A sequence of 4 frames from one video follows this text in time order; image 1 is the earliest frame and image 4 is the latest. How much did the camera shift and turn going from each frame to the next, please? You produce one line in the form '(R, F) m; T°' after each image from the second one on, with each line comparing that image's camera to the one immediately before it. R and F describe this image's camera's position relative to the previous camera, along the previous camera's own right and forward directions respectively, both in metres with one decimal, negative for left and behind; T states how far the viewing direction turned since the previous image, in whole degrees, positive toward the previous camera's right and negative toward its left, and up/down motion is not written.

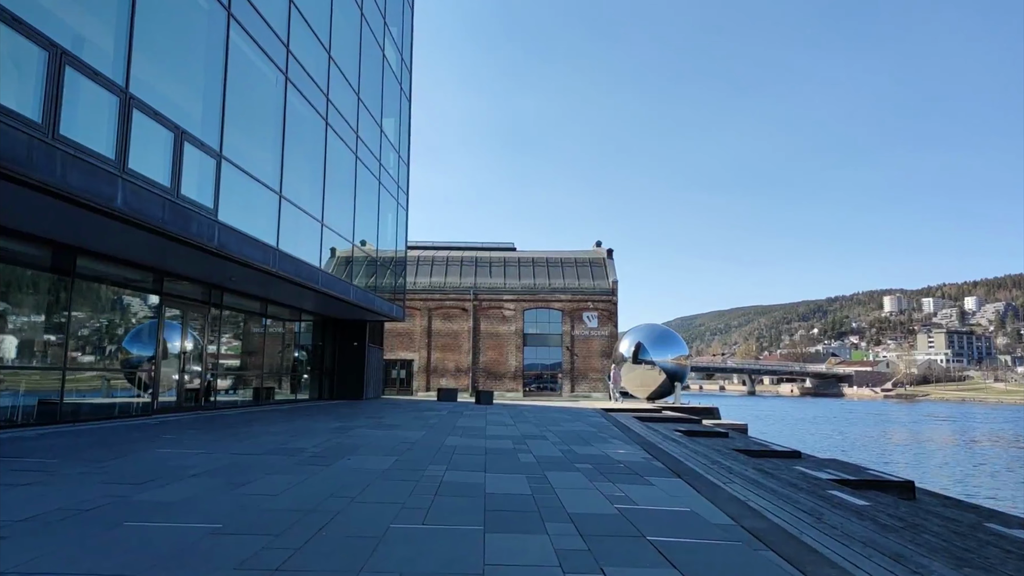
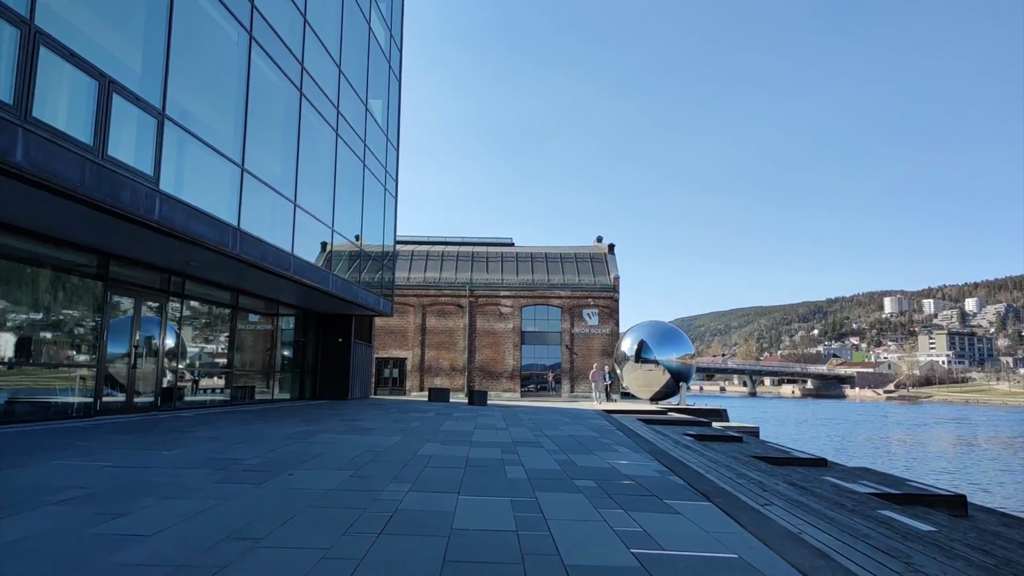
(+0.1, +1.5) m; 0°
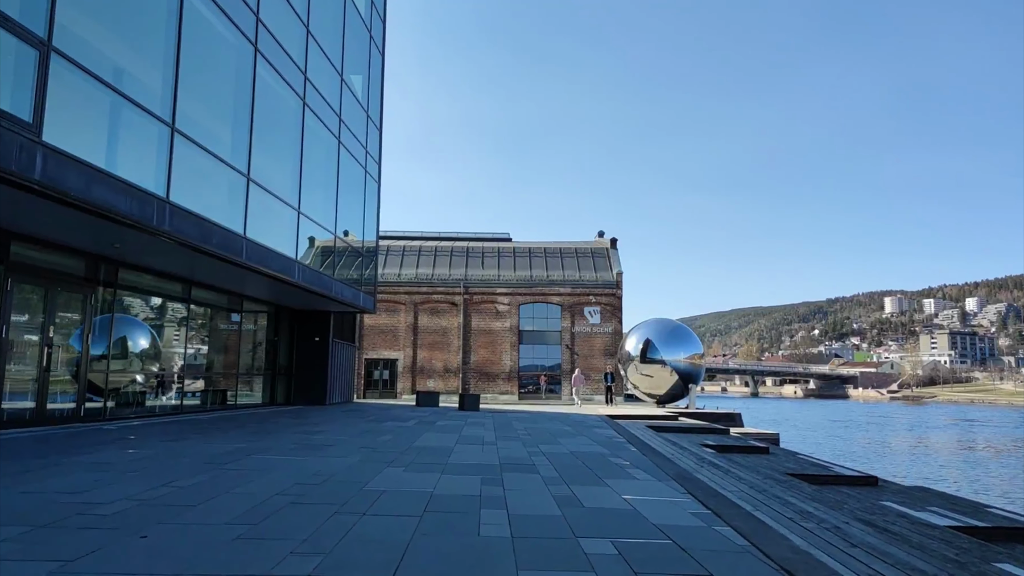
(+0.2, +2.0) m; 0°
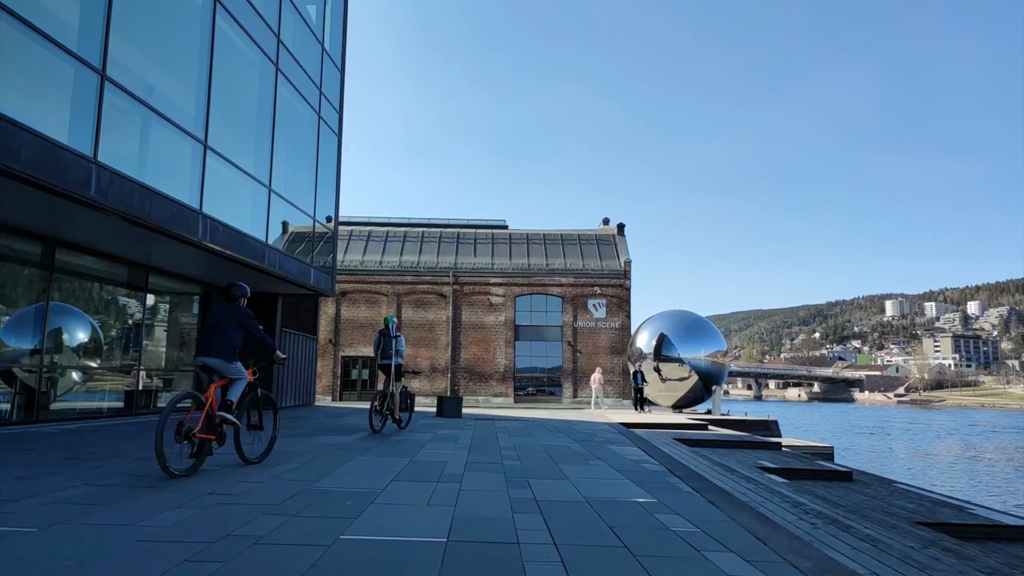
(+0.2, +3.7) m; 0°
